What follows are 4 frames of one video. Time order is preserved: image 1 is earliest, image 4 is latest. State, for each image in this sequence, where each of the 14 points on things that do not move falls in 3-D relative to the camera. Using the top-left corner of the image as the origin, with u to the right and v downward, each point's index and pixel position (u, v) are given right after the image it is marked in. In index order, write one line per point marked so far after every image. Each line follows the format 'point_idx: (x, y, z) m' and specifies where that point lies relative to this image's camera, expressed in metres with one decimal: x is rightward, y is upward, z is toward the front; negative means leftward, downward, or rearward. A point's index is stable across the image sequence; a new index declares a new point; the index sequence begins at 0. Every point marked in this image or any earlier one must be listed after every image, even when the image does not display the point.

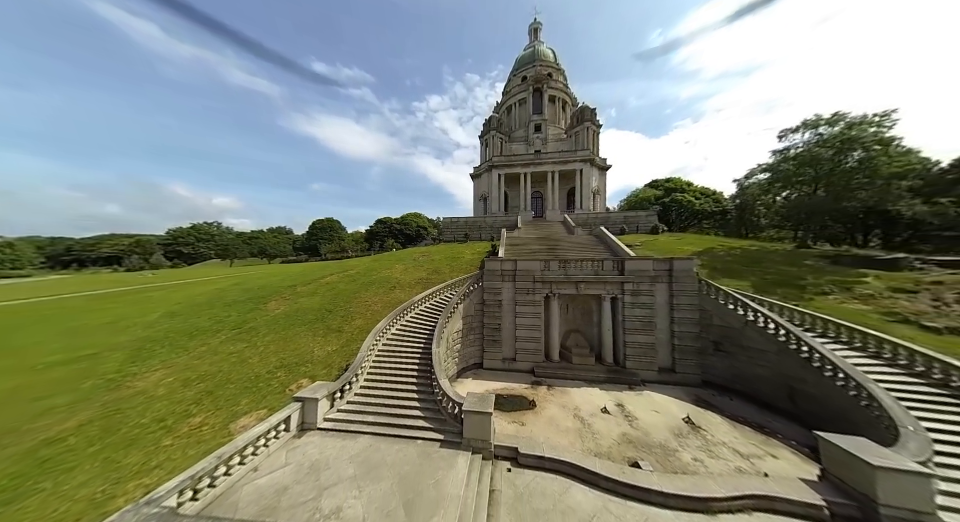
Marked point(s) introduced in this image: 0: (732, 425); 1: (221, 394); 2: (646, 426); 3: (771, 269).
0: (+9.7, -6.2, +8.7) m
1: (-11.7, -6.0, +10.4) m
2: (+6.4, -6.3, +8.7) m
3: (+21.2, -0.6, +16.5) m
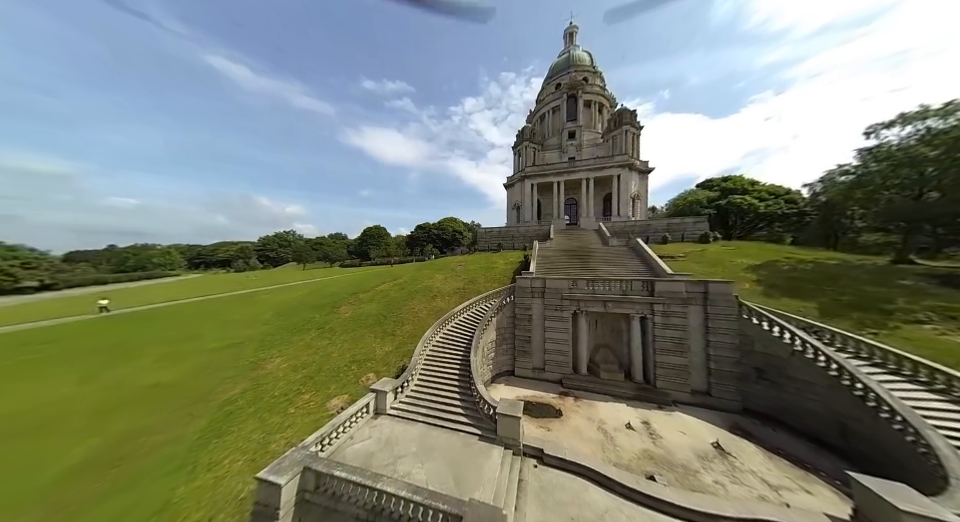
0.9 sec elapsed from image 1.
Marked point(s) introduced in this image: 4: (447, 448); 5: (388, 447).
0: (+11.0, -7.4, +8.6) m
1: (-9.9, -7.2, +13.7) m
2: (+7.8, -7.5, +9.2) m
3: (+23.6, -1.7, +14.6) m
4: (-1.3, -7.2, +8.7) m
5: (-3.5, -7.0, +8.5) m
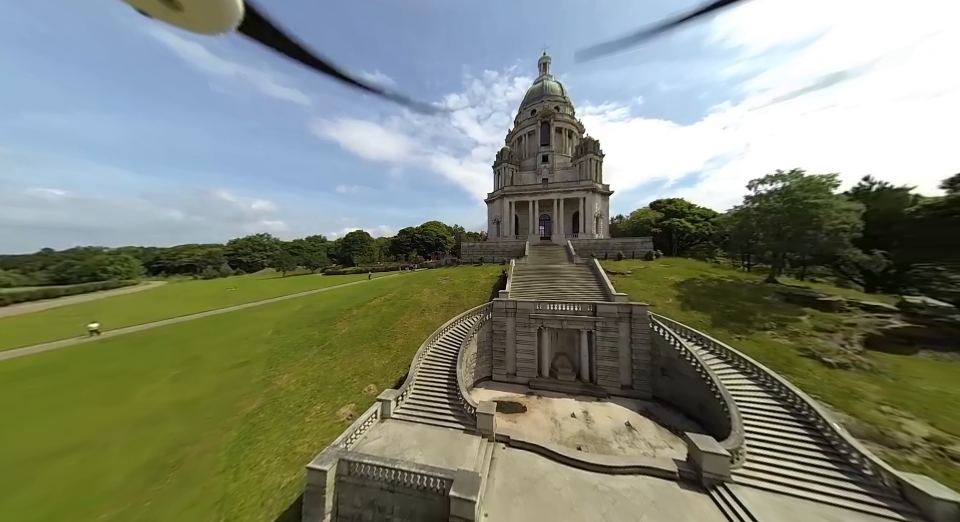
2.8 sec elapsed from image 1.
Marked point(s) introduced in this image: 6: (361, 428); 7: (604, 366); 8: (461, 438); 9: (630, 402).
0: (+10.1, -9.5, +12.8) m
1: (-11.1, -9.4, +16.2) m
2: (+6.9, -9.6, +13.1) m
3: (+22.1, -3.7, +19.7) m
4: (-2.1, -9.4, +11.9) m
5: (-4.3, -9.3, +11.6) m
6: (-6.4, -9.0, +12.1) m
7: (+9.0, -7.7, +16.5) m
8: (-1.1, -9.4, +12.0) m
9: (+10.2, -9.5, +15.3) m
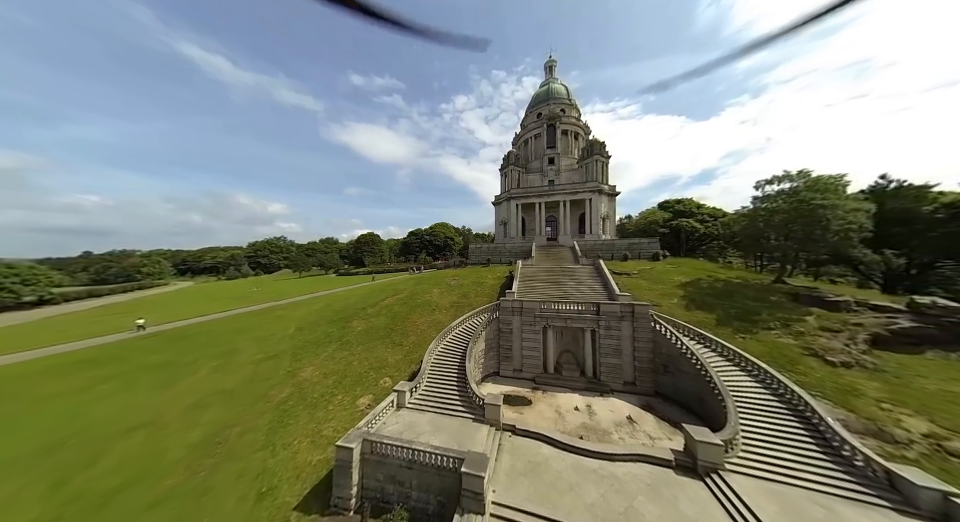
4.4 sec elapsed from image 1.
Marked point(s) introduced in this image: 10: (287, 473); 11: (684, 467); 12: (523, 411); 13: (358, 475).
0: (+10.6, -9.5, +13.4) m
1: (-10.5, -9.6, +17.5) m
2: (+7.4, -9.7, +13.8) m
3: (+22.8, -3.7, +19.9) m
4: (-1.7, -9.5, +12.9) m
5: (-3.9, -9.4, +12.7) m
6: (-5.9, -9.1, +13.3) m
7: (+9.7, -7.7, +17.1) m
8: (-0.6, -9.5, +13.0) m
9: (+10.7, -9.6, +15.9) m
10: (-9.9, -10.9, +11.5) m
11: (+9.3, -9.4, +10.3) m
12: (+2.9, -9.8, +14.8) m
13: (-5.7, -10.1, +10.6) m
